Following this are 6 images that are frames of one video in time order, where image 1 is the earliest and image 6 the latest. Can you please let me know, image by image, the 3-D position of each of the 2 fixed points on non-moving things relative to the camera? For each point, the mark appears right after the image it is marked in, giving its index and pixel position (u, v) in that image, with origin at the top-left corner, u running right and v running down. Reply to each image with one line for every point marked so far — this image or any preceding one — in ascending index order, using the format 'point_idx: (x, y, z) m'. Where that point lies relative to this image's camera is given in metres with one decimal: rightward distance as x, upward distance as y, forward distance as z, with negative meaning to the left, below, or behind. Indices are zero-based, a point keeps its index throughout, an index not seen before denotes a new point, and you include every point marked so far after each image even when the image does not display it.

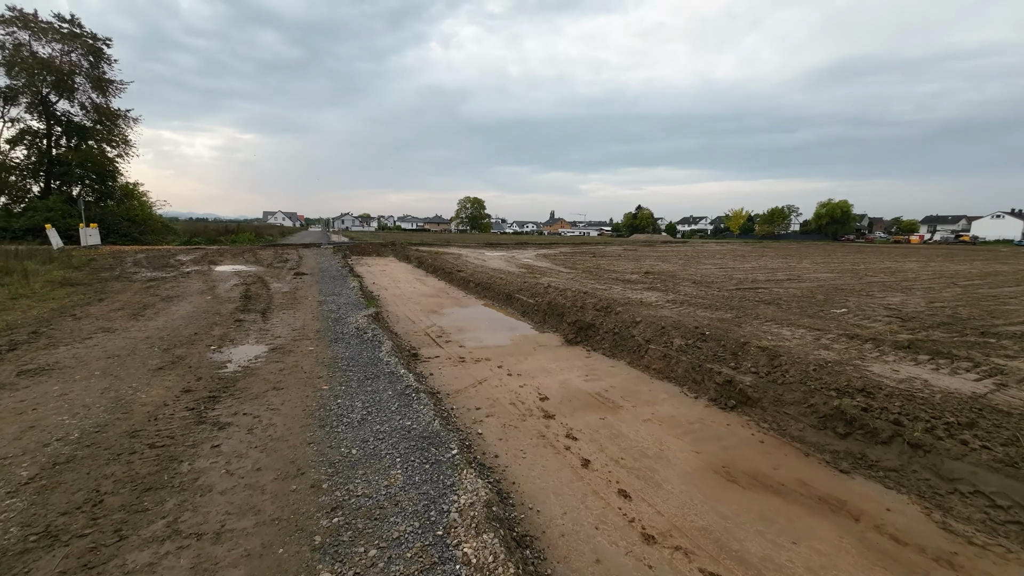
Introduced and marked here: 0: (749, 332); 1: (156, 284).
0: (+4.7, -0.9, +7.8) m
1: (-11.3, +0.1, +12.5) m
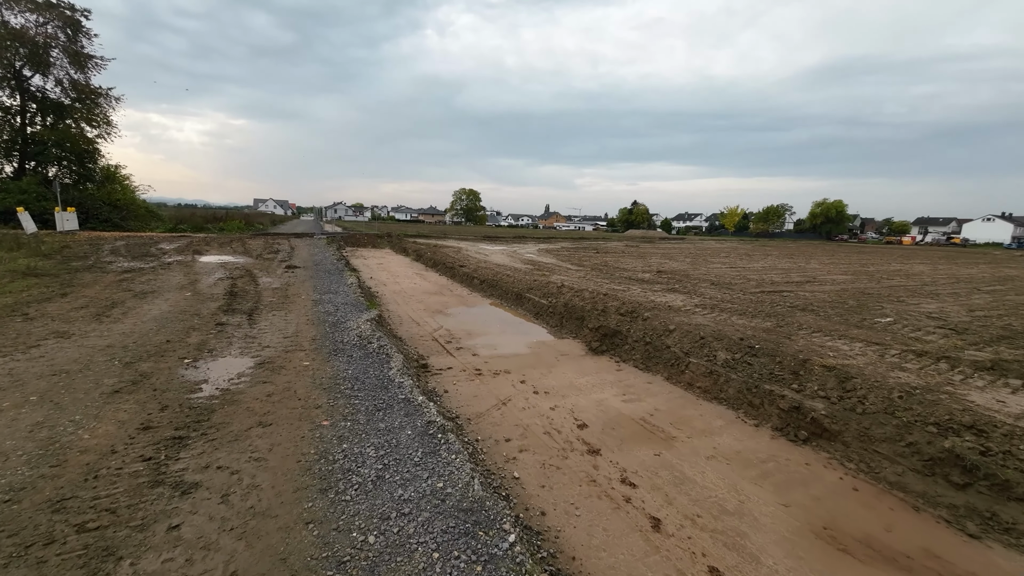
0: (+5.2, -1.0, +6.9) m
1: (-10.9, +0.3, +11.3) m
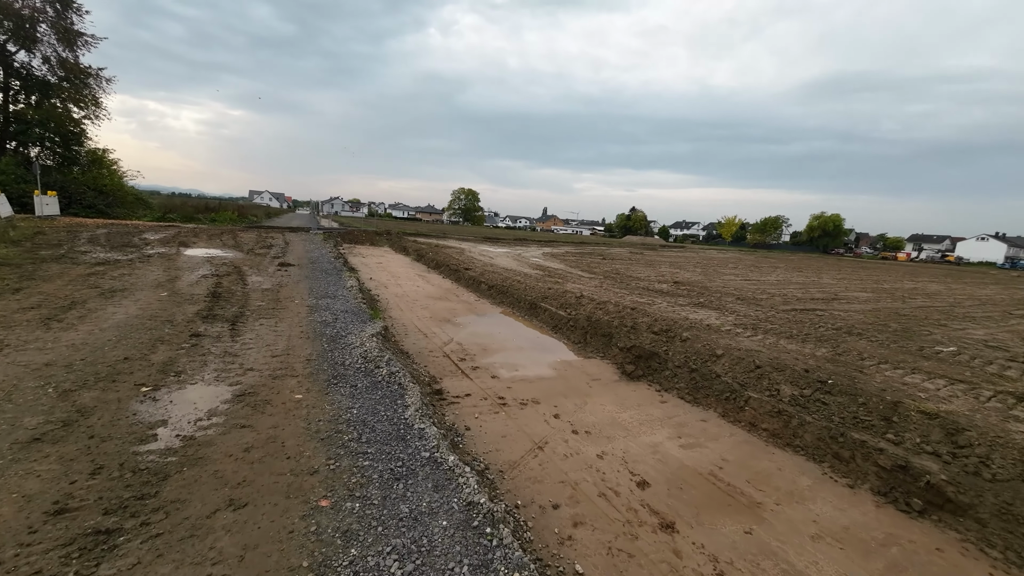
0: (+5.6, -1.4, +5.9) m
1: (-10.5, +0.5, +10.1) m
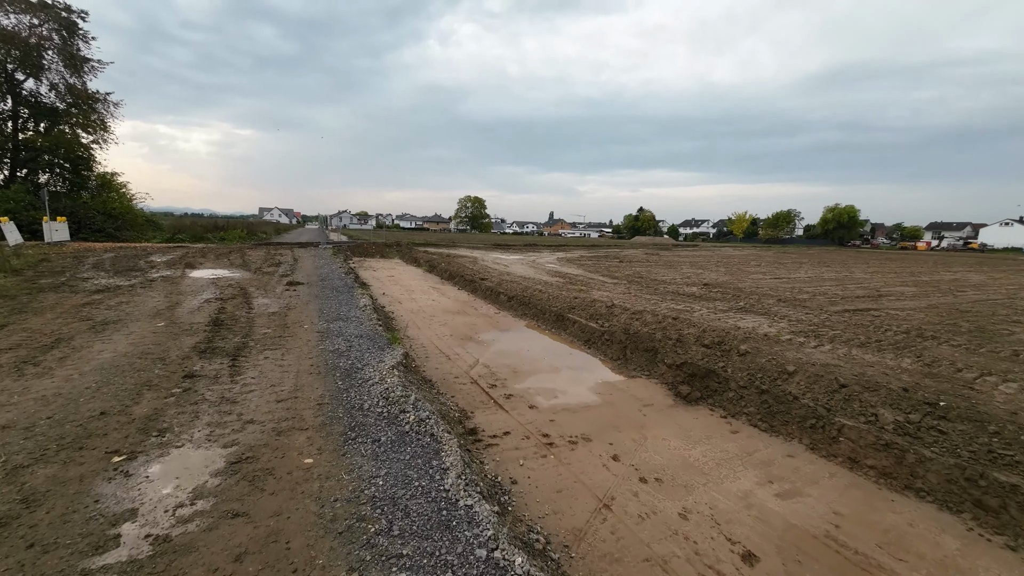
0: (+6.2, -1.4, +4.9) m
1: (-9.9, -0.2, +9.5) m
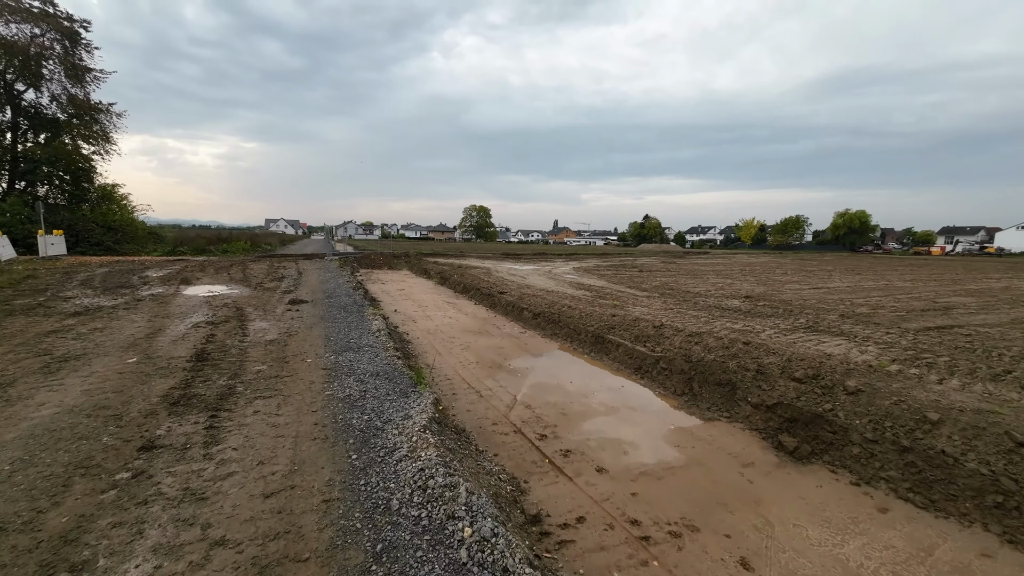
0: (+6.9, -1.7, +3.5) m
1: (-9.1, -0.7, +8.2) m
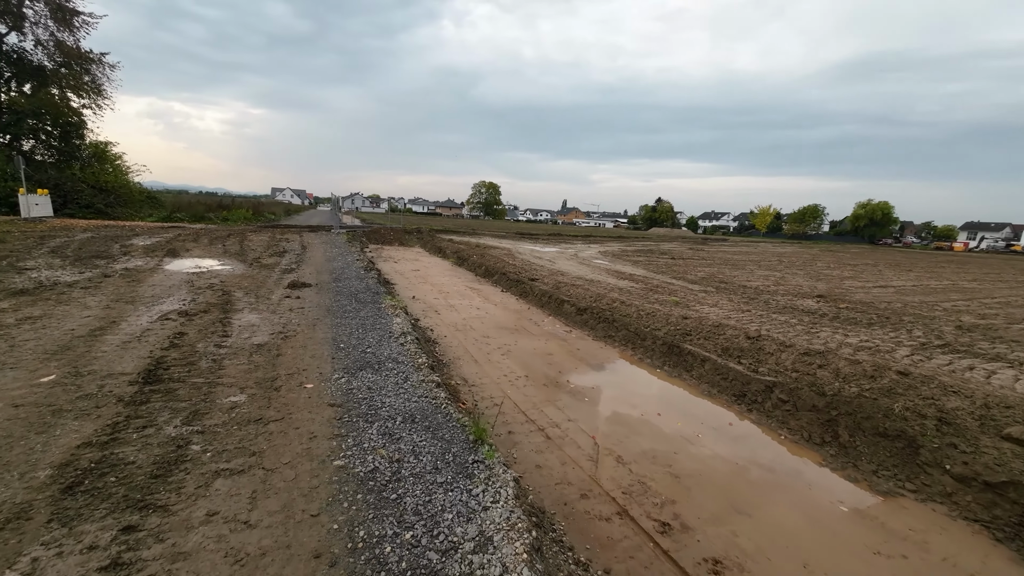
0: (+7.9, -2.1, +1.5) m
1: (-8.1, -0.3, +6.4) m
